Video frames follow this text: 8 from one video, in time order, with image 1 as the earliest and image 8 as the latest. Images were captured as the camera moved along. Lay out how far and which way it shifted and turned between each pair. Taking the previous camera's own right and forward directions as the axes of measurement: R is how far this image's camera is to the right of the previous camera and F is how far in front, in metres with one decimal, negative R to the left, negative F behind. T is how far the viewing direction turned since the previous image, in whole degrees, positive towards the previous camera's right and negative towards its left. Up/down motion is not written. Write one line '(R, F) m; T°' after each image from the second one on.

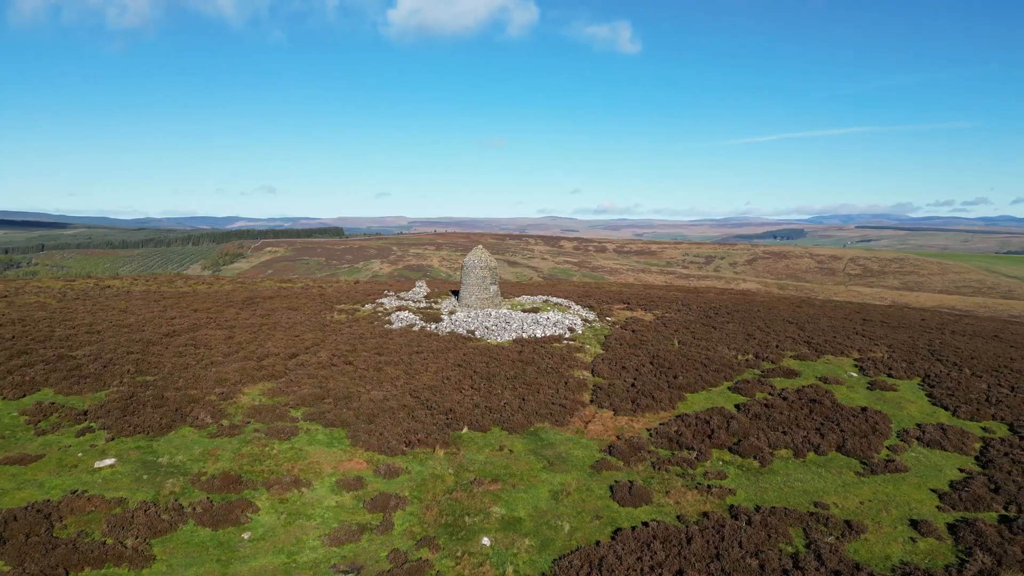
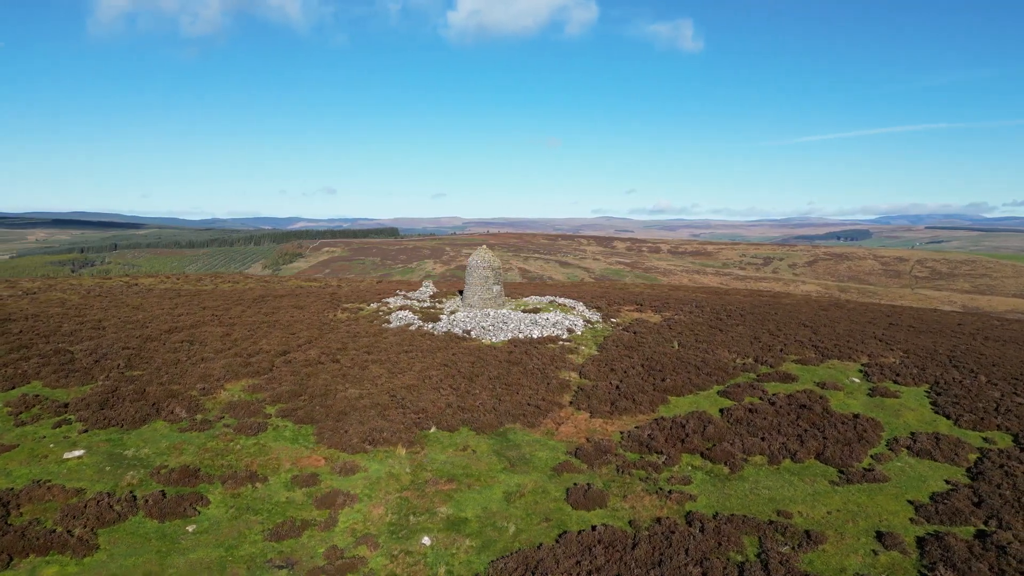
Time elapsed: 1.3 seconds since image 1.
(+1.8, +0.1) m; -4°
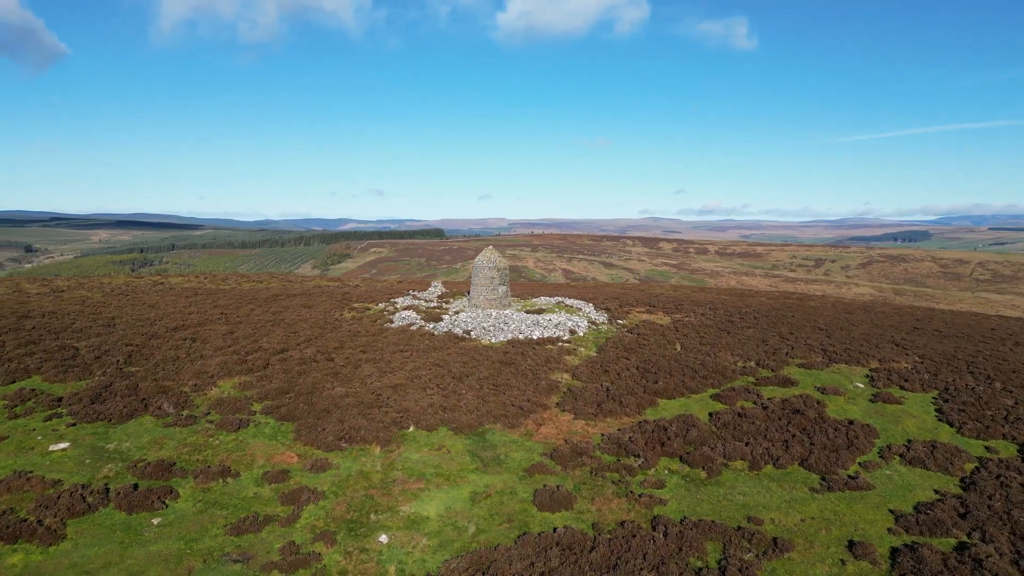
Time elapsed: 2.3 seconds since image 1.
(+1.4, +0.1) m; -3°
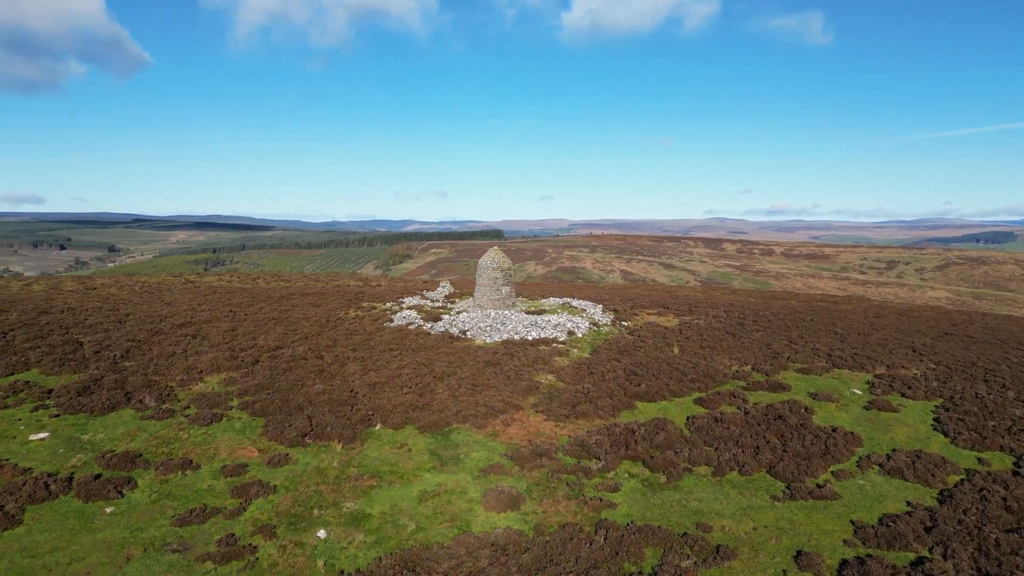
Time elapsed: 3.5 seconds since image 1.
(+2.1, +0.1) m; -4°
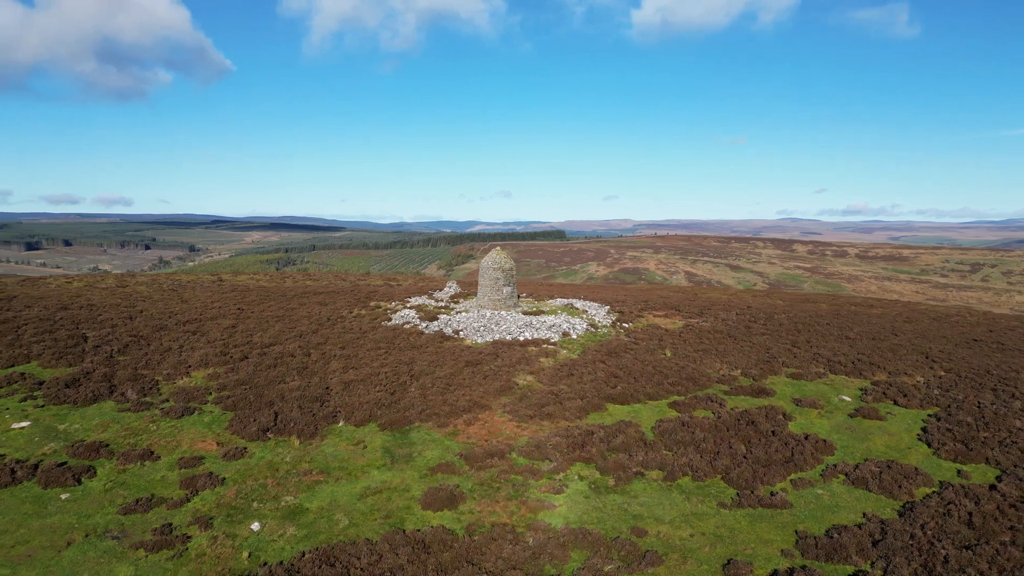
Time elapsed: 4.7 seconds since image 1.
(+2.3, +0.1) m; -5°
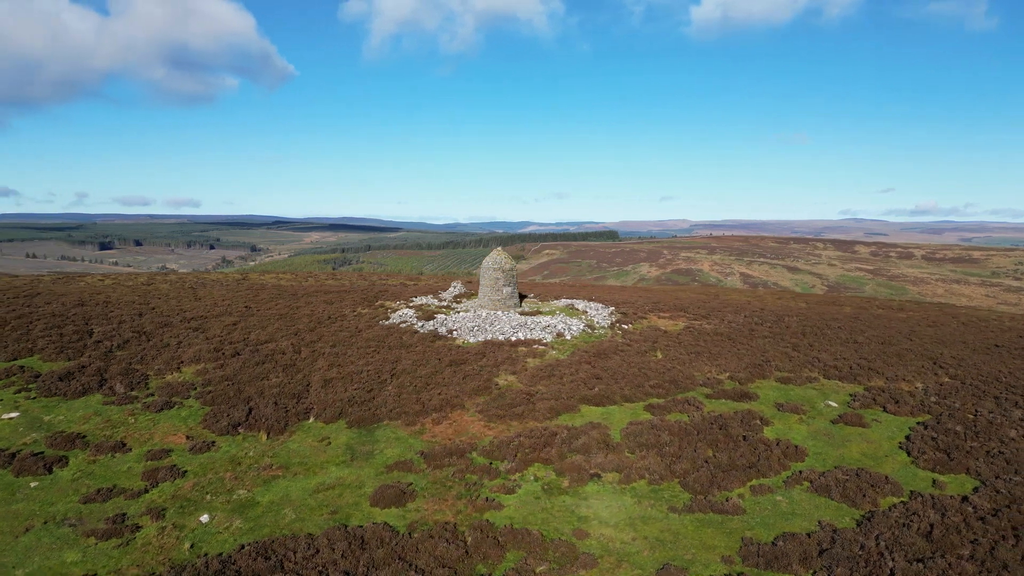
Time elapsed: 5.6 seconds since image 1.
(+1.9, 0.0) m; -4°
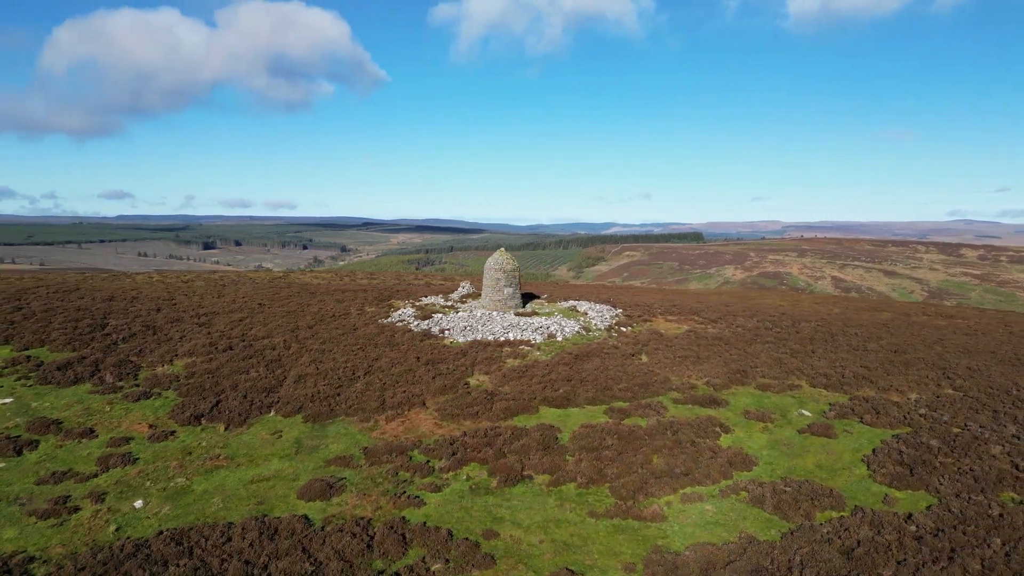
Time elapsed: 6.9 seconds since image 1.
(+3.0, +0.1) m; -6°
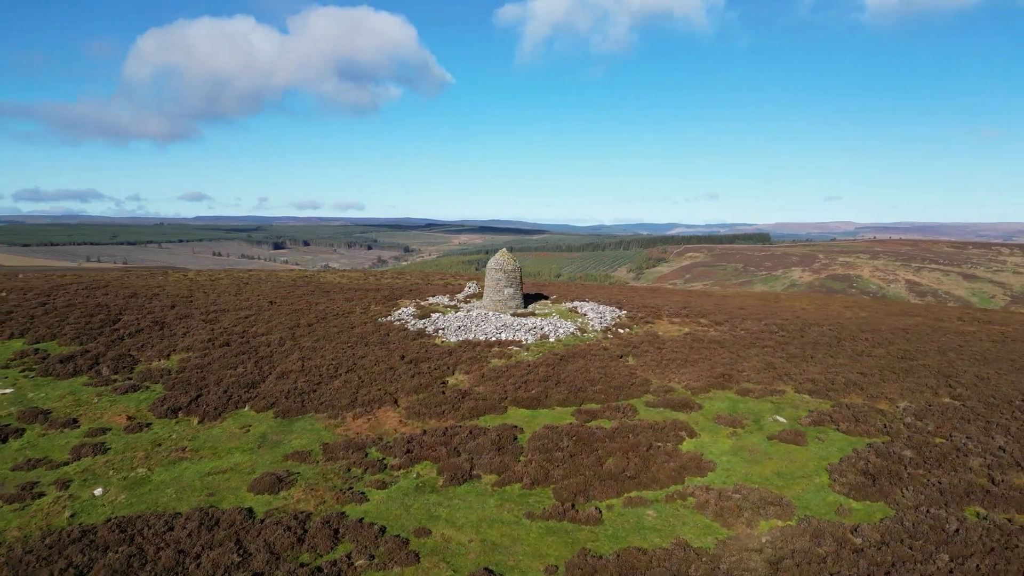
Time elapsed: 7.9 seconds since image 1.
(+2.3, +0.1) m; -5°
